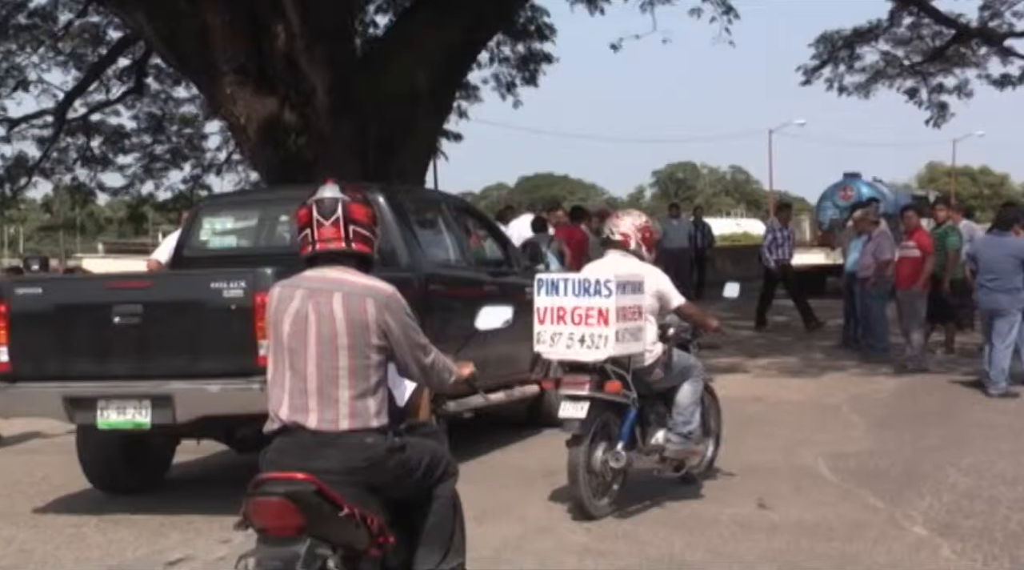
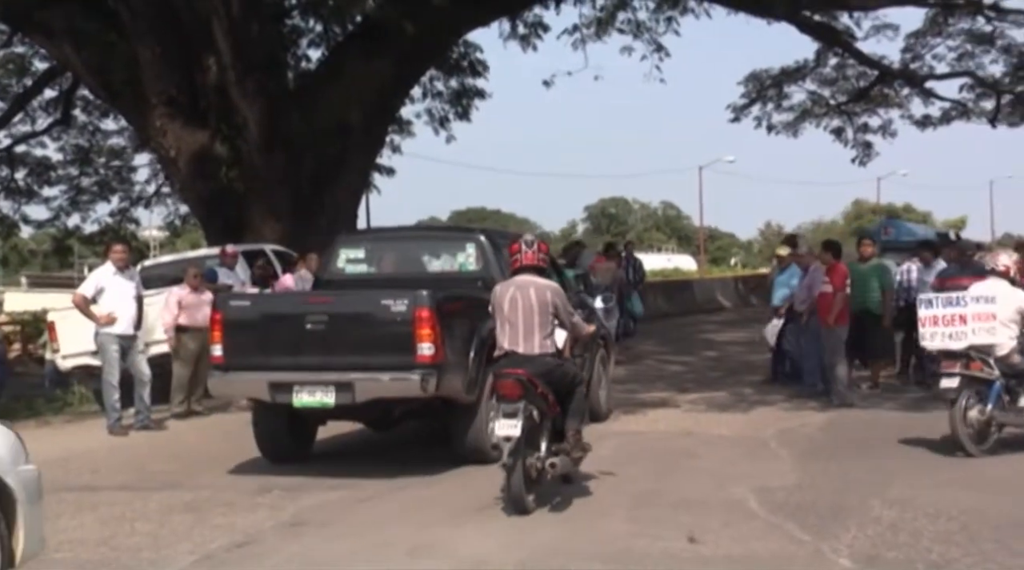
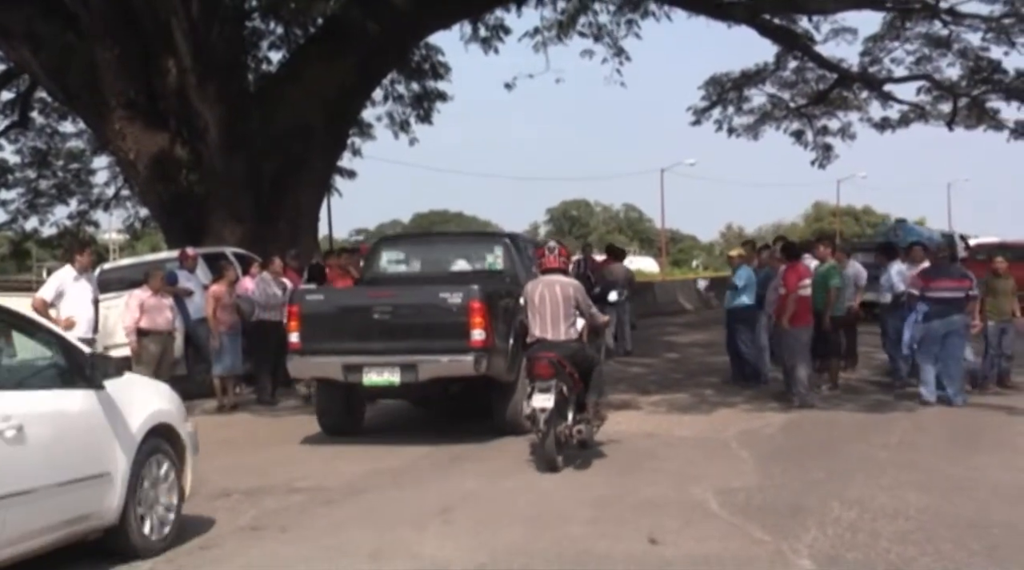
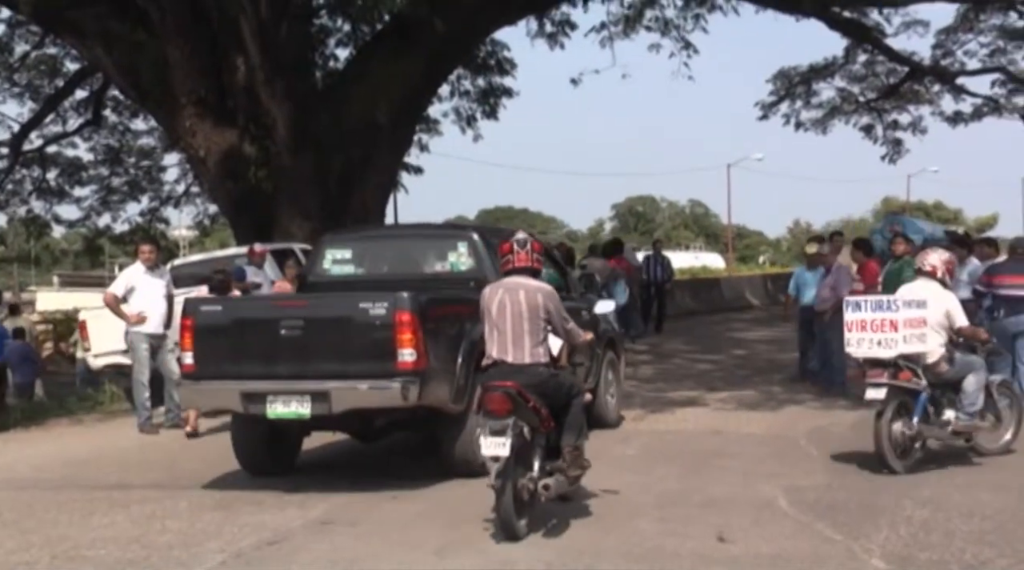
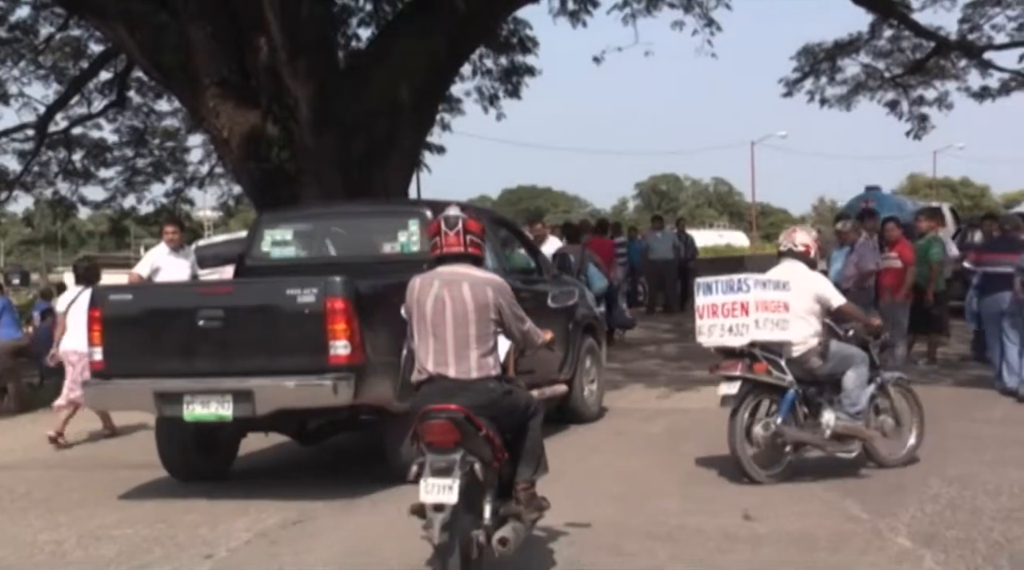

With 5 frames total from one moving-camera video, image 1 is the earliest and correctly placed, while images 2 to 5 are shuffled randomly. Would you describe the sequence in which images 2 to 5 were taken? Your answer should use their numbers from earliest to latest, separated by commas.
5, 4, 2, 3
